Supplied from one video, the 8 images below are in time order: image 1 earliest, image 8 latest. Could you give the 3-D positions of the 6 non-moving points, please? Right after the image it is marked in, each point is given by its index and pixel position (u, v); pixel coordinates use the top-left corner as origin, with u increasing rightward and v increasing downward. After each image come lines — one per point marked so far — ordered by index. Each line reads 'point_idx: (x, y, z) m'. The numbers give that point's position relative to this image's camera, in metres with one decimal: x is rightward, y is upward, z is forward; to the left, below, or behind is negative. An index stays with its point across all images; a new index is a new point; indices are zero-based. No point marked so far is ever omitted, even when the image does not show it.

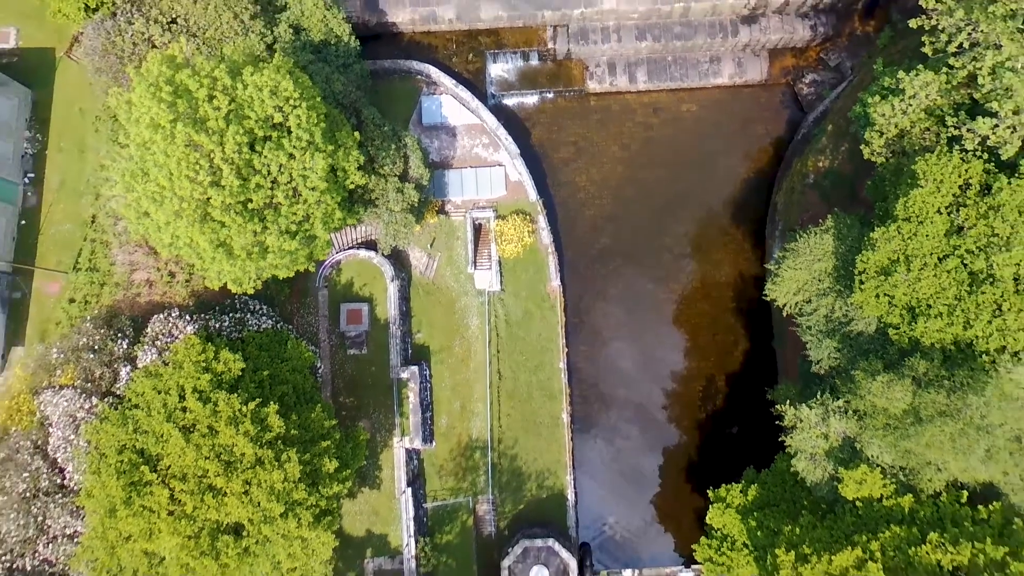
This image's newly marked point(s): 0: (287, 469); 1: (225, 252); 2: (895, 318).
0: (-5.6, -4.5, +17.5) m
1: (-7.0, +0.9, +17.3) m
2: (+10.0, -0.7, +18.3) m
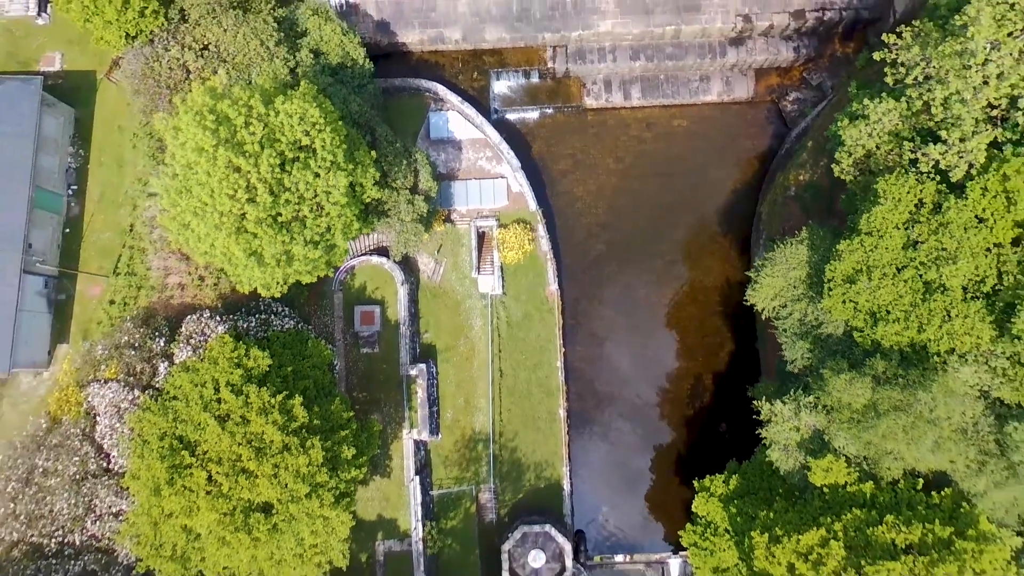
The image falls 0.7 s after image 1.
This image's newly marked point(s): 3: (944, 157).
0: (-5.5, -4.6, +19.5) m
1: (-7.0, +0.8, +19.3) m
2: (+10.0, -0.9, +20.3) m
3: (+11.5, +3.5, +18.9) m
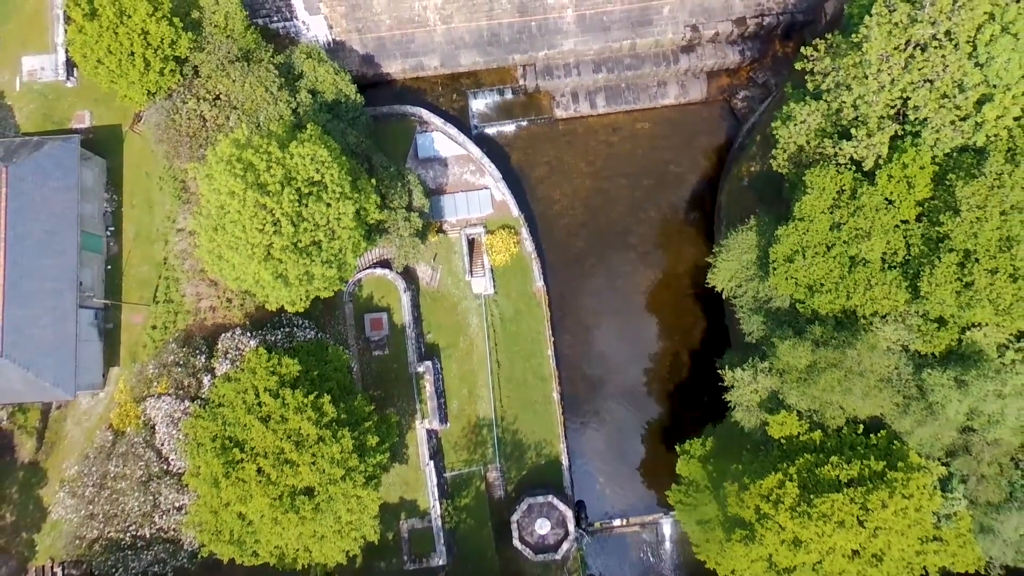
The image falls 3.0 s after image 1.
0: (-5.5, -5.0, +22.9) m
1: (-7.4, +0.3, +22.7) m
2: (+9.7, -0.1, +23.8) m
3: (+10.9, +4.3, +22.5) m
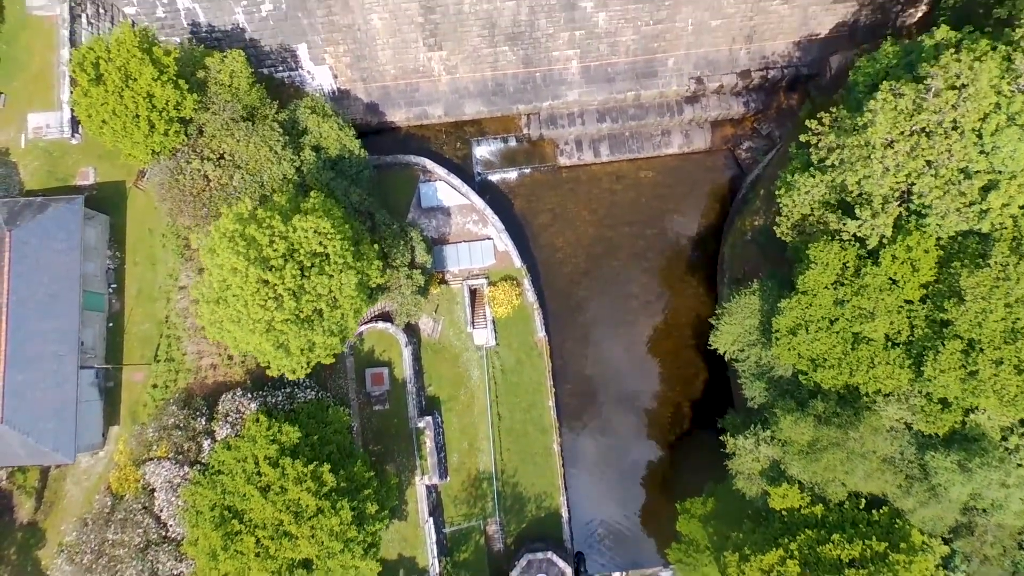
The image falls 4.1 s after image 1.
0: (-5.5, -7.3, +22.8) m
1: (-7.3, -2.0, +22.6) m
2: (+9.8, -2.6, +23.7) m
3: (+11.0, +1.9, +22.4) m
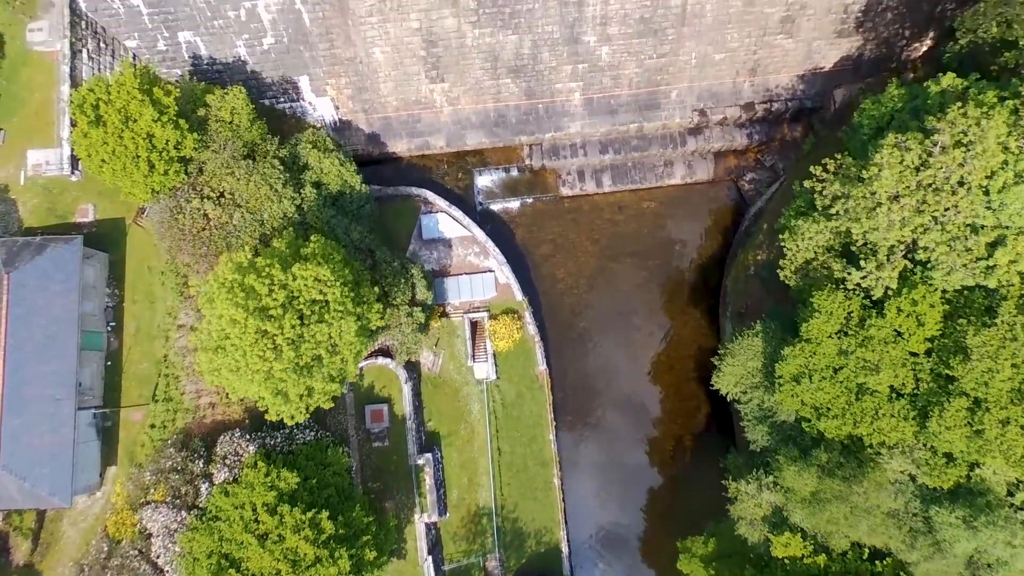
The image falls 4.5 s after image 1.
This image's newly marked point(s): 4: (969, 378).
0: (-5.5, -8.8, +22.6) m
1: (-7.3, -3.5, +22.4) m
2: (+9.8, -4.2, +23.5) m
3: (+11.1, +0.3, +22.2) m
4: (+12.9, -2.5, +20.0) m
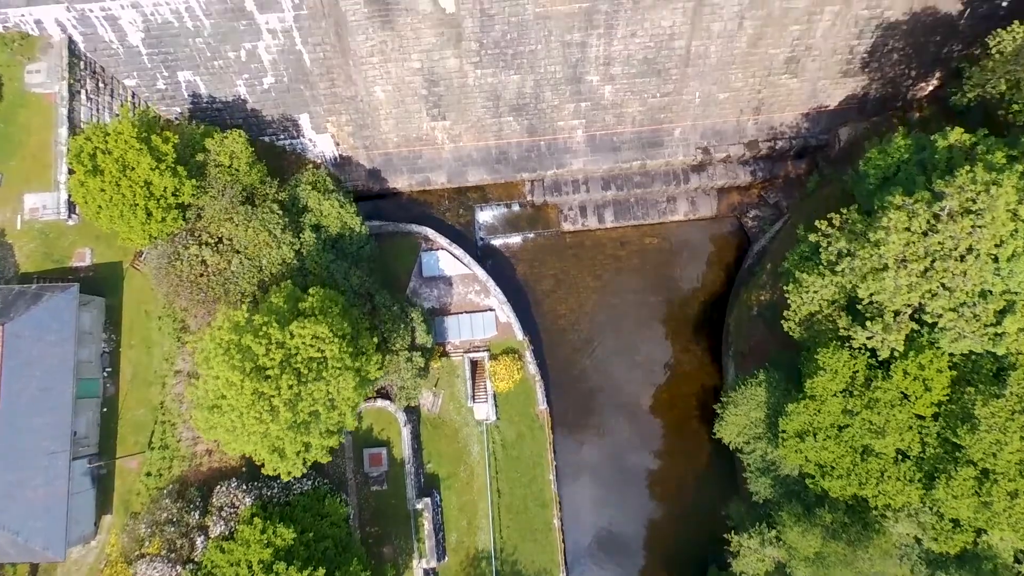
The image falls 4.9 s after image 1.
0: (-5.6, -10.6, +22.3) m
1: (-7.3, -5.2, +22.1) m
2: (+9.8, -6.1, +23.2) m
3: (+11.1, -1.6, +21.9) m
4: (+12.9, -4.4, +19.6) m
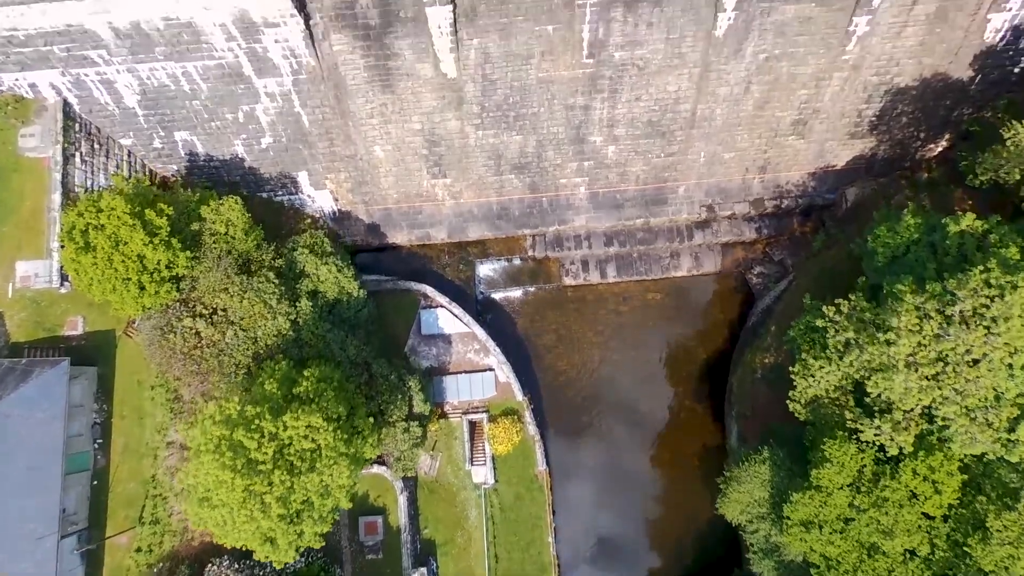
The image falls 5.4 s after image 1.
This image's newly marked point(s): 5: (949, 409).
0: (-5.7, -13.2, +21.7) m
1: (-7.4, -7.9, +21.6) m
2: (+9.7, -8.9, +22.6) m
3: (+11.1, -4.4, +21.3) m
4: (+12.8, -7.2, +19.0) m
5: (+12.2, -3.3, +19.7) m
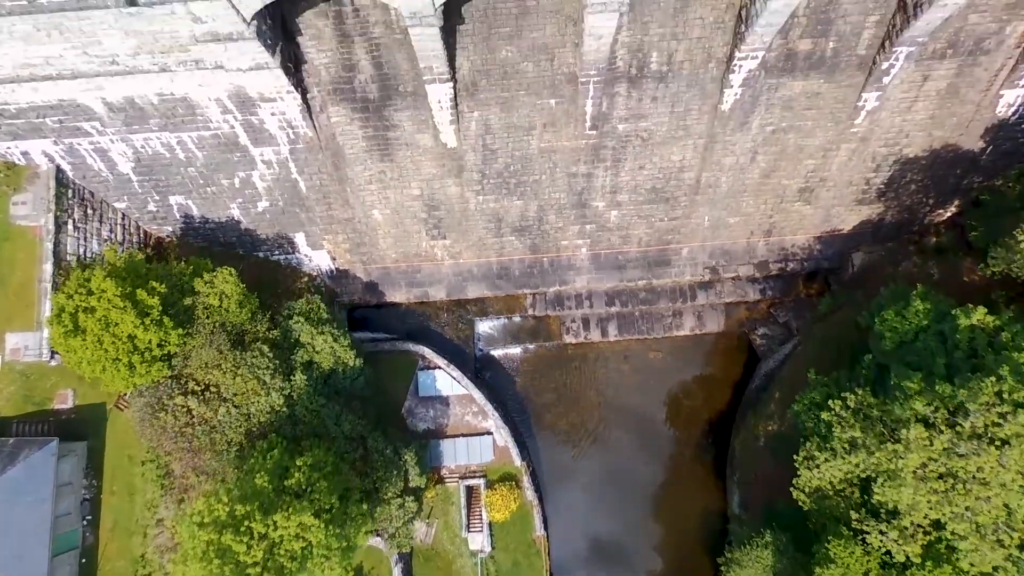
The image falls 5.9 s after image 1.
0: (-5.9, -16.0, +21.2) m
1: (-7.5, -10.6, +21.0) m
2: (+9.6, -11.8, +22.0) m
3: (+10.9, -7.4, +20.7) m
4: (+12.7, -10.2, +18.4) m
5: (+12.1, -6.2, +19.1) m
